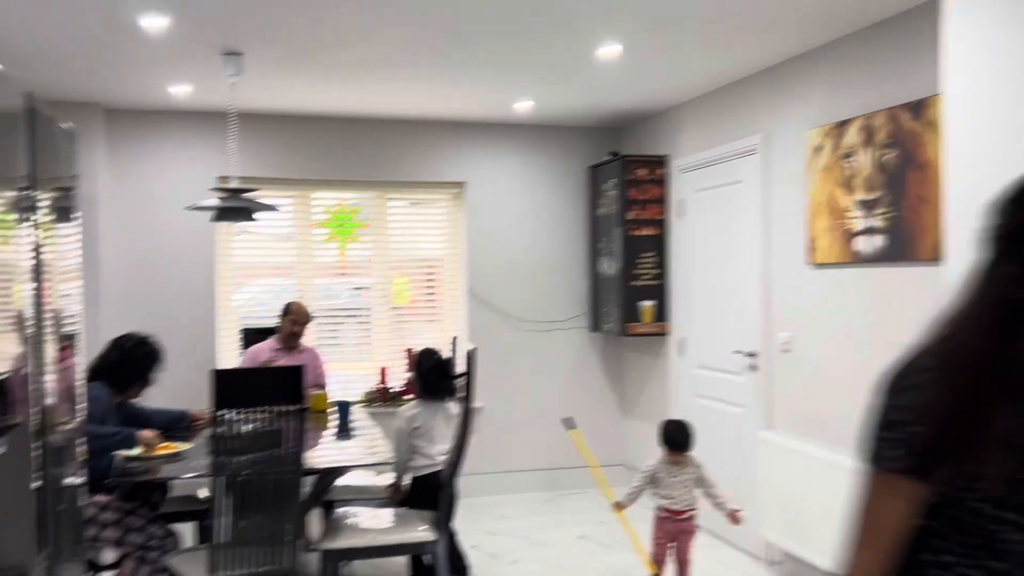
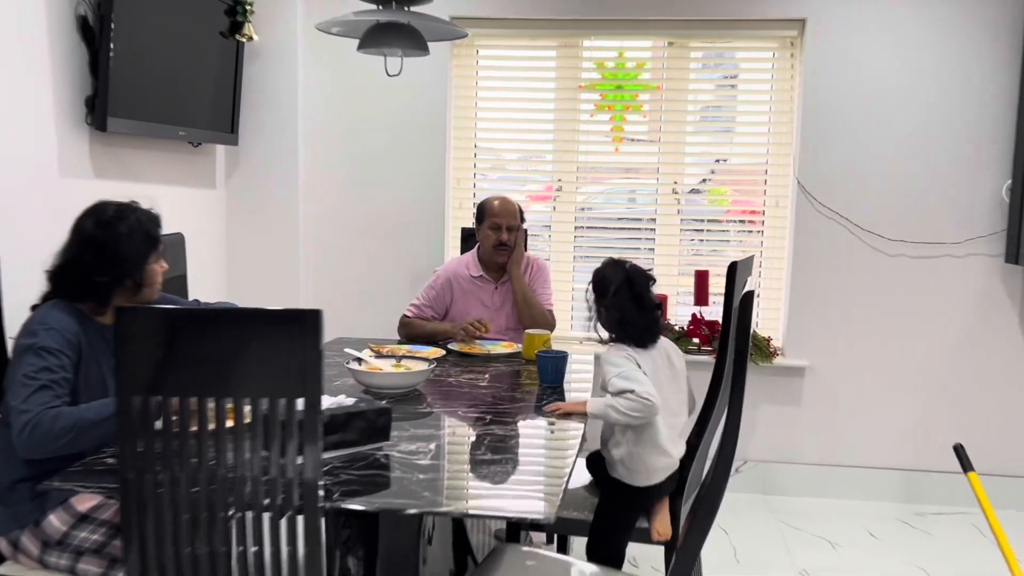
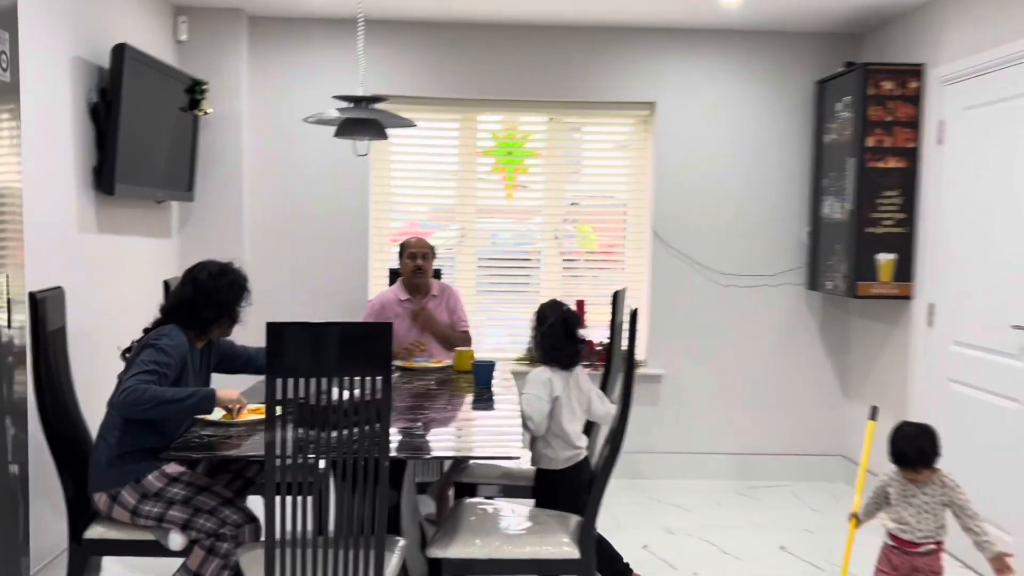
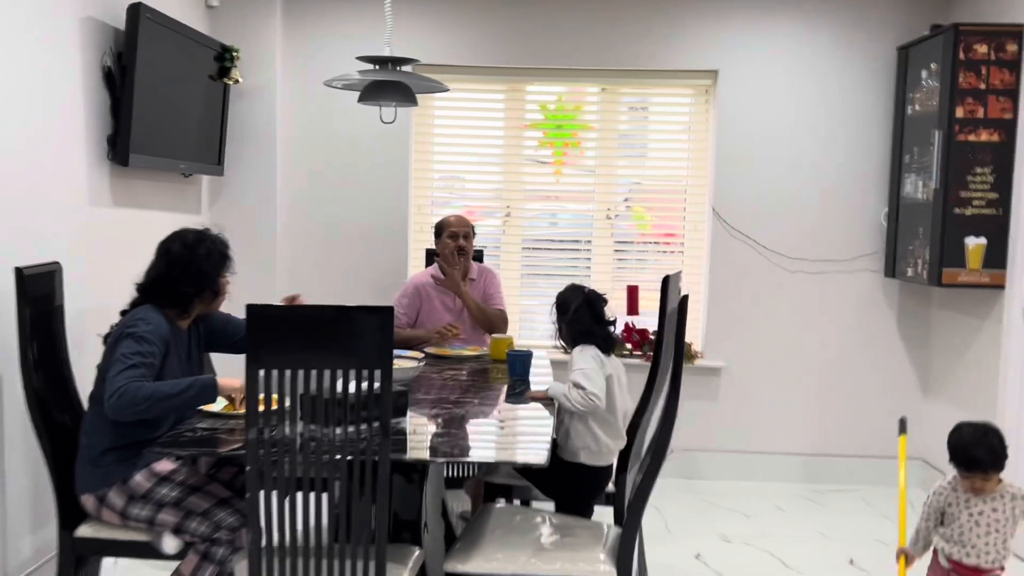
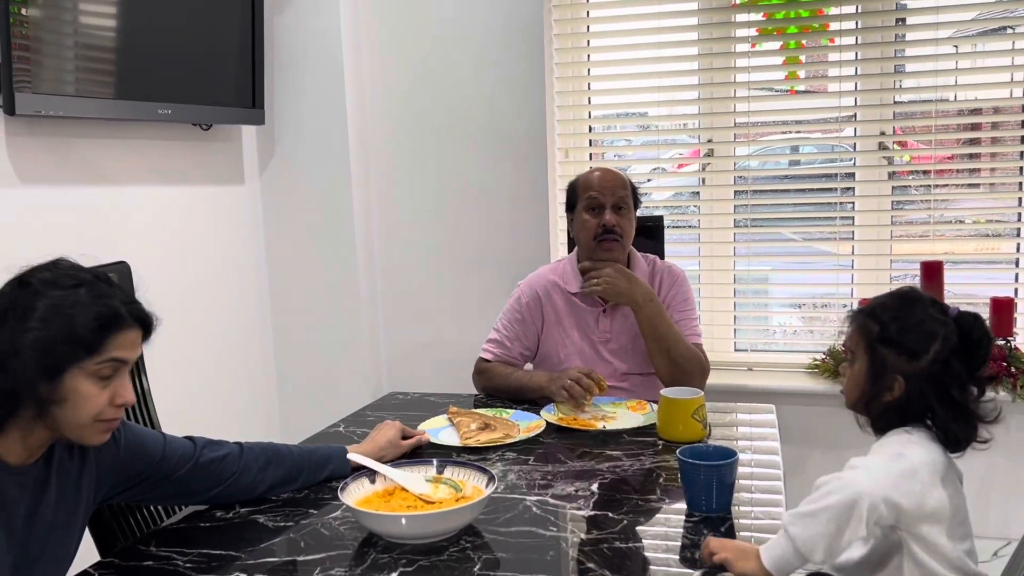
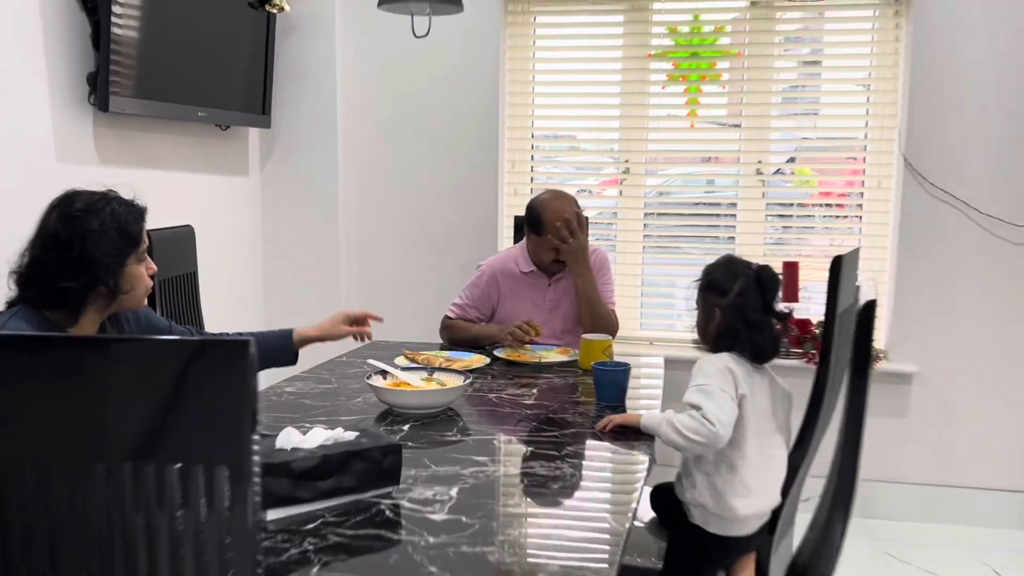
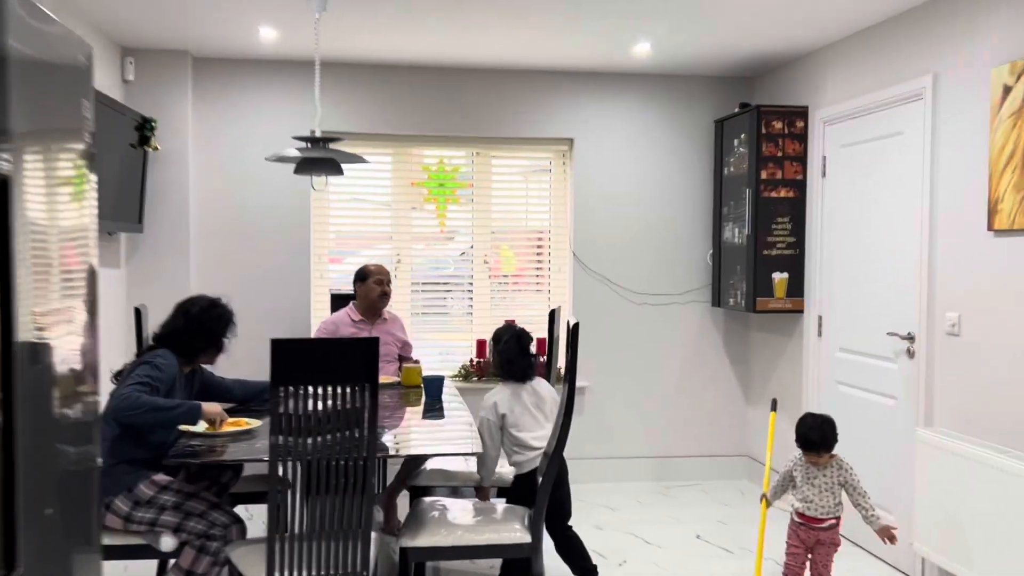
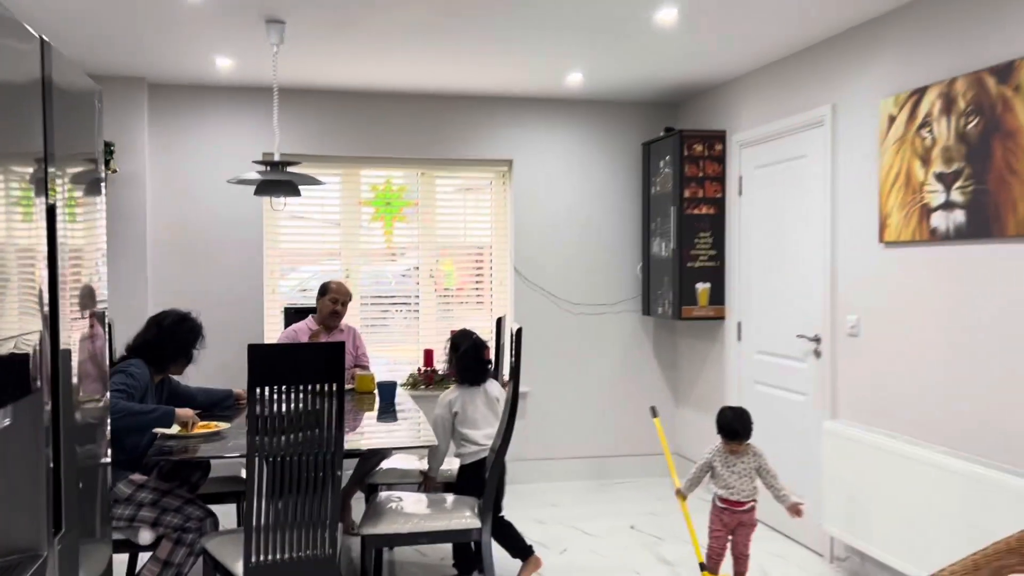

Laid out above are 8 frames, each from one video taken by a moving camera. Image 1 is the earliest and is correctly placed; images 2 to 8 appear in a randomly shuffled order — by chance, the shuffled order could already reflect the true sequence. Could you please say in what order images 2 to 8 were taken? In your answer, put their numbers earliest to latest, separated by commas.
8, 7, 3, 4, 2, 6, 5
